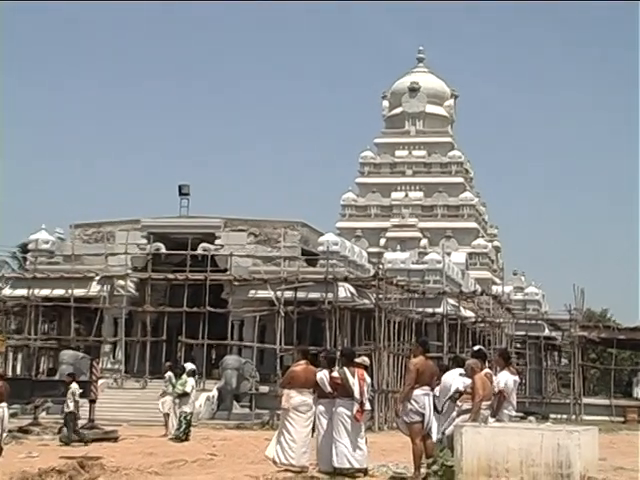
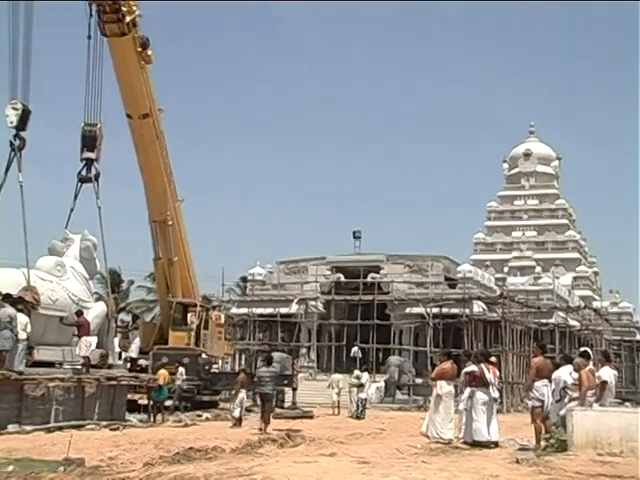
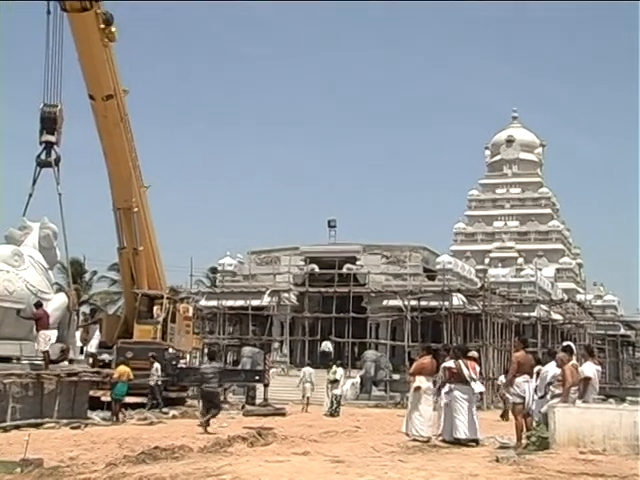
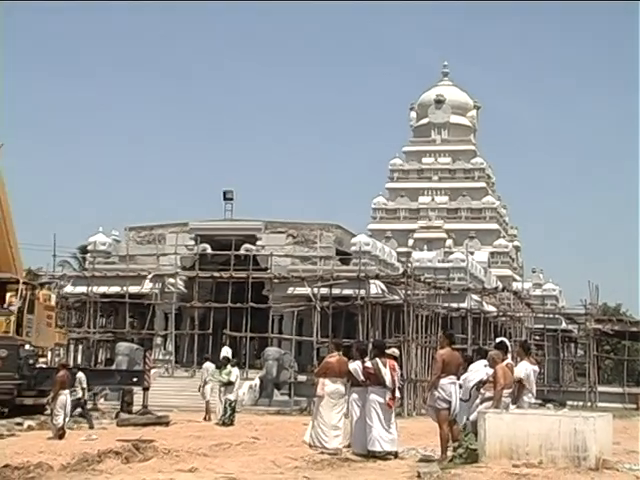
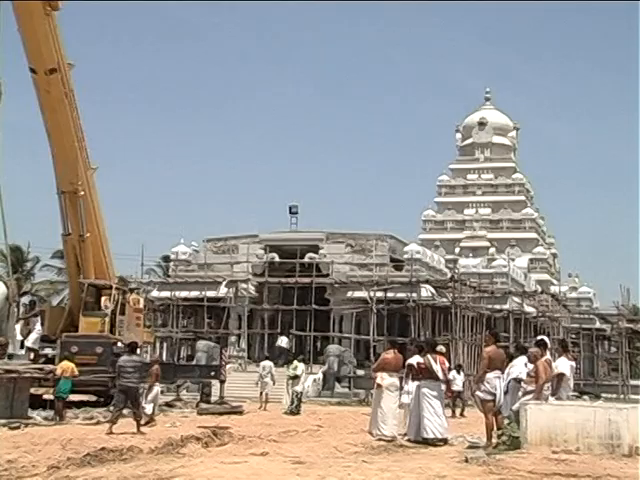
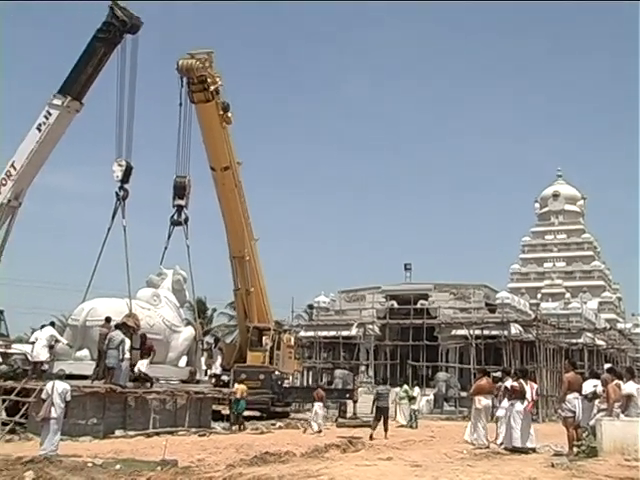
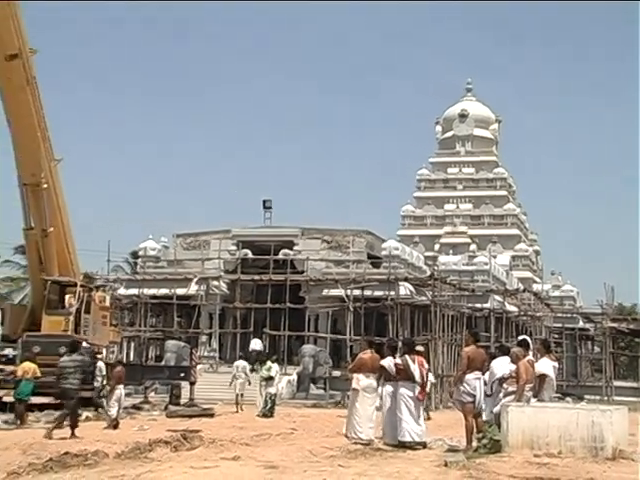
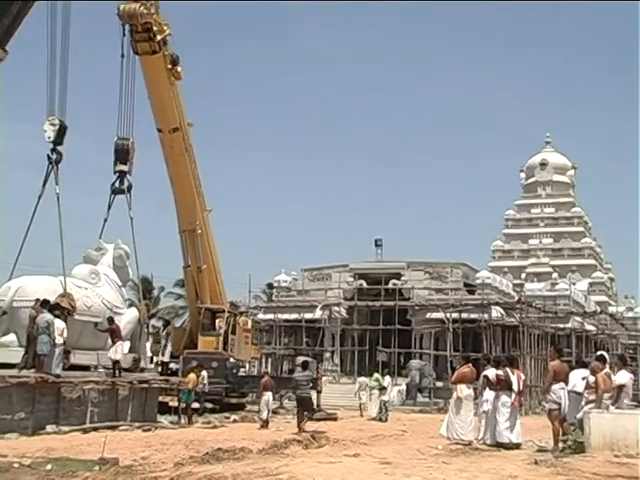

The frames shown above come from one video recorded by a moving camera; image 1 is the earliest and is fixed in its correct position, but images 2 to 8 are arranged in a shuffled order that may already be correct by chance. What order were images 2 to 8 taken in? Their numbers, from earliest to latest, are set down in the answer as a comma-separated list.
4, 7, 5, 3, 2, 8, 6
